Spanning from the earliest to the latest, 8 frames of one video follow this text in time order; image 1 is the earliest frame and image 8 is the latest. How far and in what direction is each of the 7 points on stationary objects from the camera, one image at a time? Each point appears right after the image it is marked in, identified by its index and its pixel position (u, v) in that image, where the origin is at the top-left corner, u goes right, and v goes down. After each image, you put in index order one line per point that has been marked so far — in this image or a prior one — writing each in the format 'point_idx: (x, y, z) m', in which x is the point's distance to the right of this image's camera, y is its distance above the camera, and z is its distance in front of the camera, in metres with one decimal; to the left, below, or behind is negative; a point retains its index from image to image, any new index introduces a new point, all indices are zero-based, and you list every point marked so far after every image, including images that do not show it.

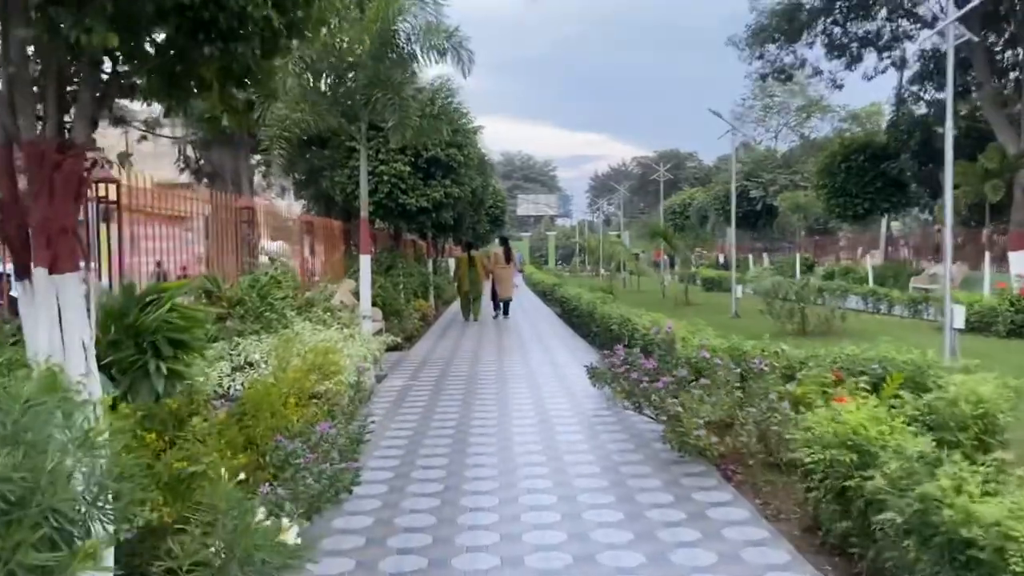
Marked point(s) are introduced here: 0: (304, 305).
0: (-1.9, -0.2, +7.7) m
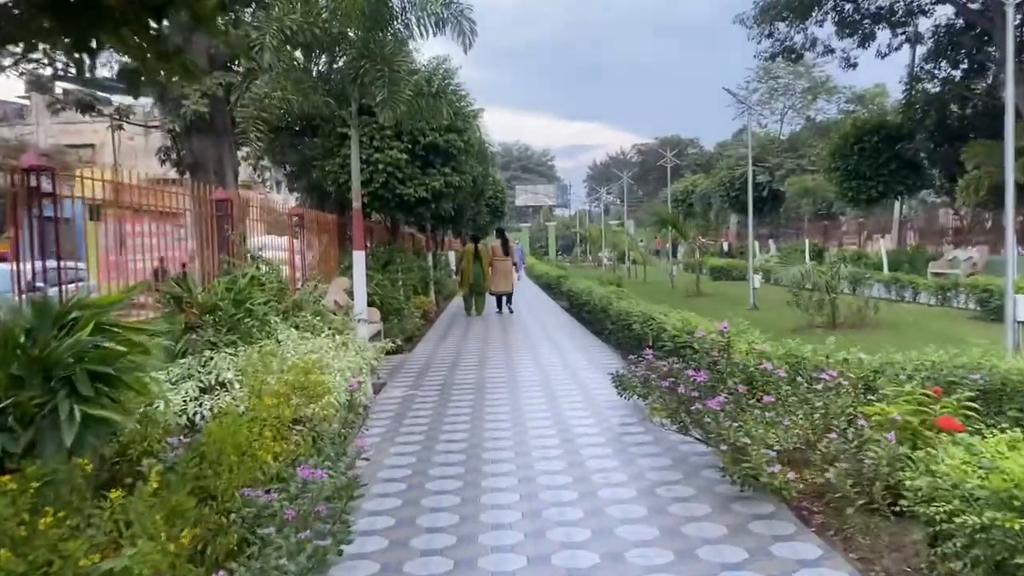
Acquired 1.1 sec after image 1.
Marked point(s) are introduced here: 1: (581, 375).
0: (-1.8, -0.2, +6.8) m
1: (+0.7, -0.9, +8.8) m
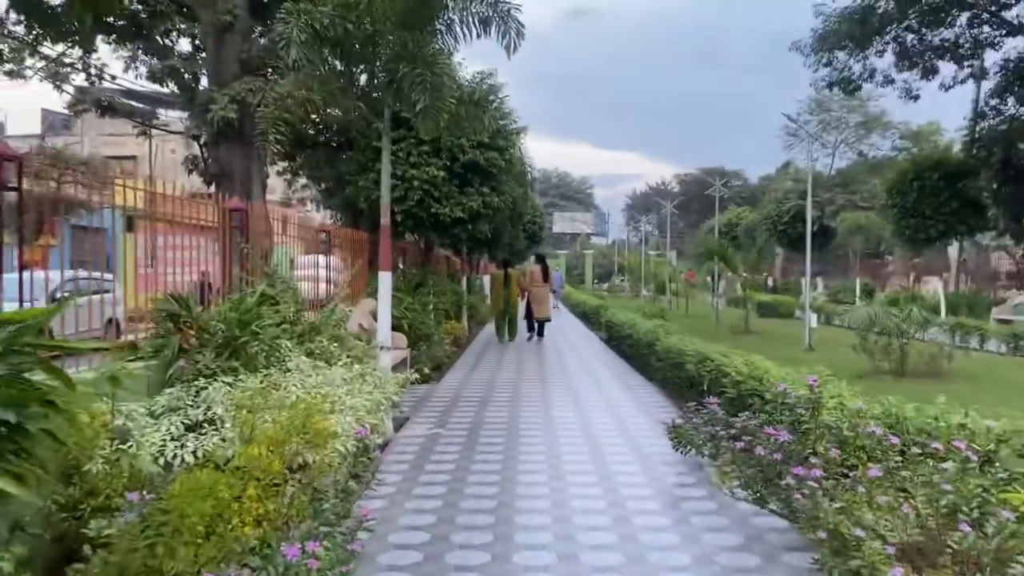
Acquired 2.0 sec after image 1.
0: (-1.5, -0.4, +6.1) m
1: (+1.0, -1.2, +8.0) m
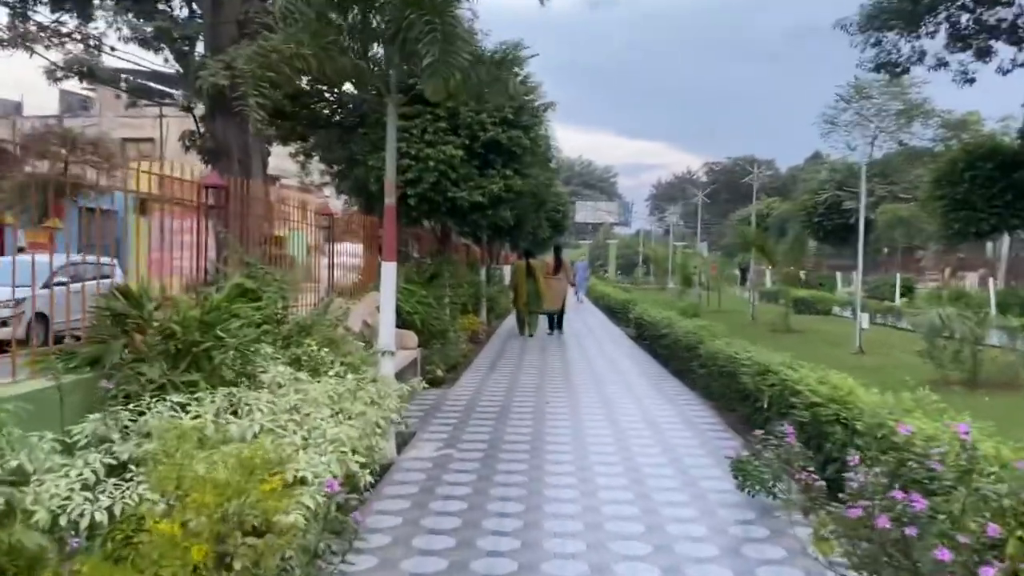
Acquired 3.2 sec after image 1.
0: (-1.3, -0.3, +5.2) m
1: (+1.2, -1.2, +7.0) m
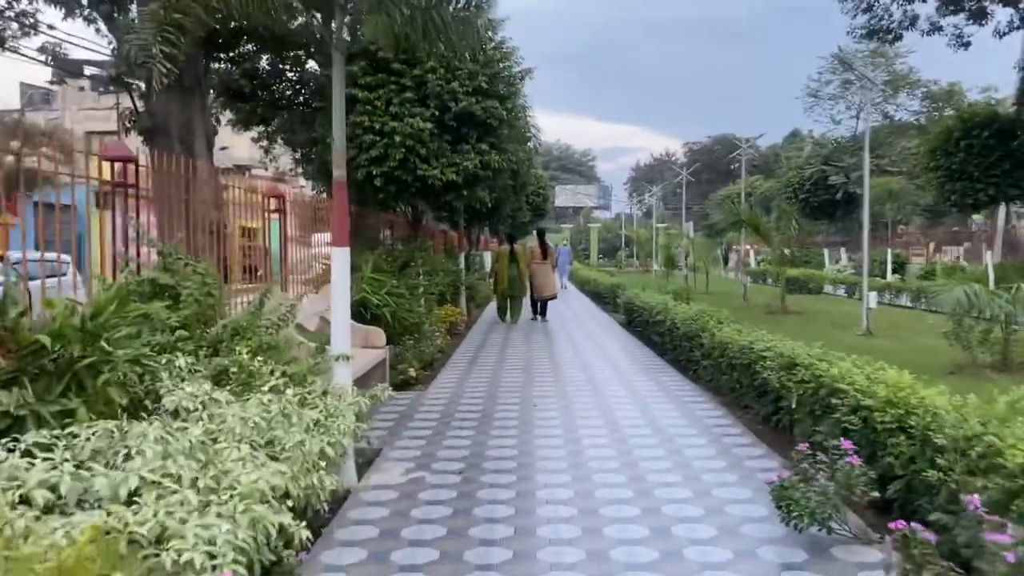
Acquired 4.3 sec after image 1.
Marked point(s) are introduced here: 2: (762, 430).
0: (-1.4, -0.3, +4.2) m
1: (+1.1, -1.0, +6.1) m
2: (+1.7, -0.9, +5.7) m
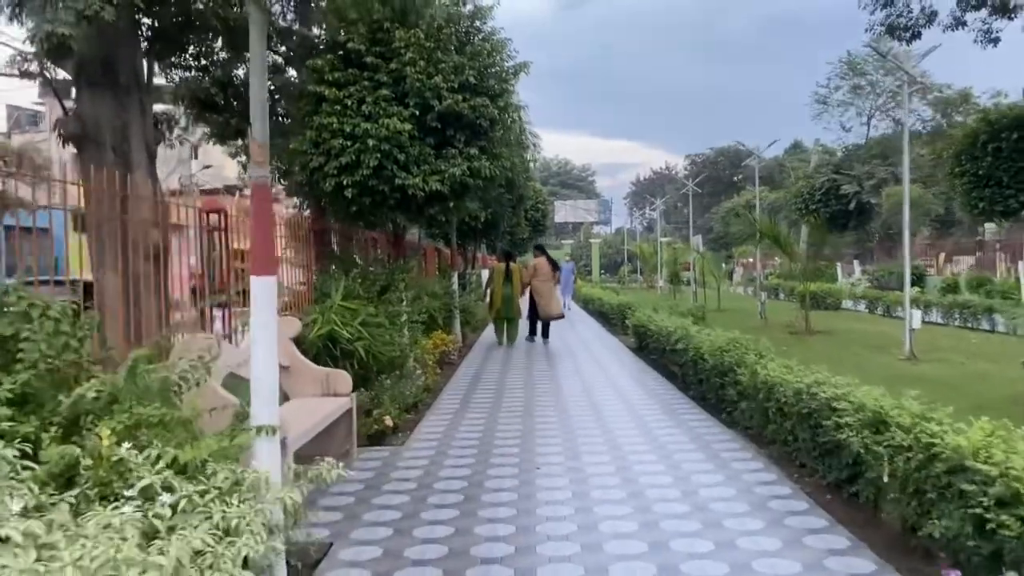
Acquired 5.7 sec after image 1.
0: (-1.5, -0.5, +2.9) m
1: (+1.1, -1.2, +4.8) m
2: (+1.6, -1.1, +4.4) m
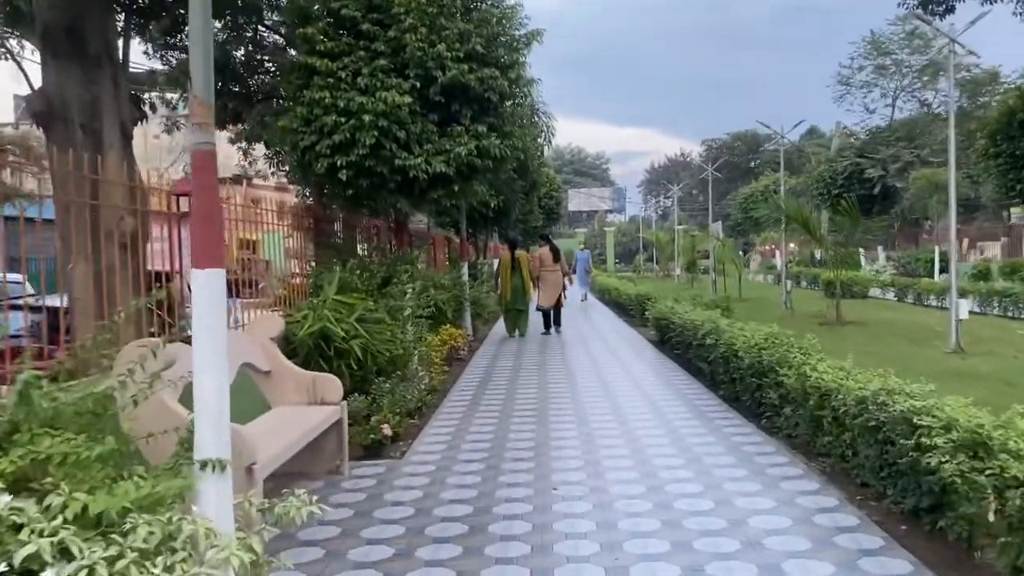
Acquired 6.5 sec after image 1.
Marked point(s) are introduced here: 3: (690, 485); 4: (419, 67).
0: (-1.4, -0.5, +2.2) m
1: (+1.1, -1.2, +4.1) m
2: (+1.7, -1.0, +3.7) m
3: (+1.0, -1.1, +4.6) m
4: (-0.7, +1.7, +6.8) m
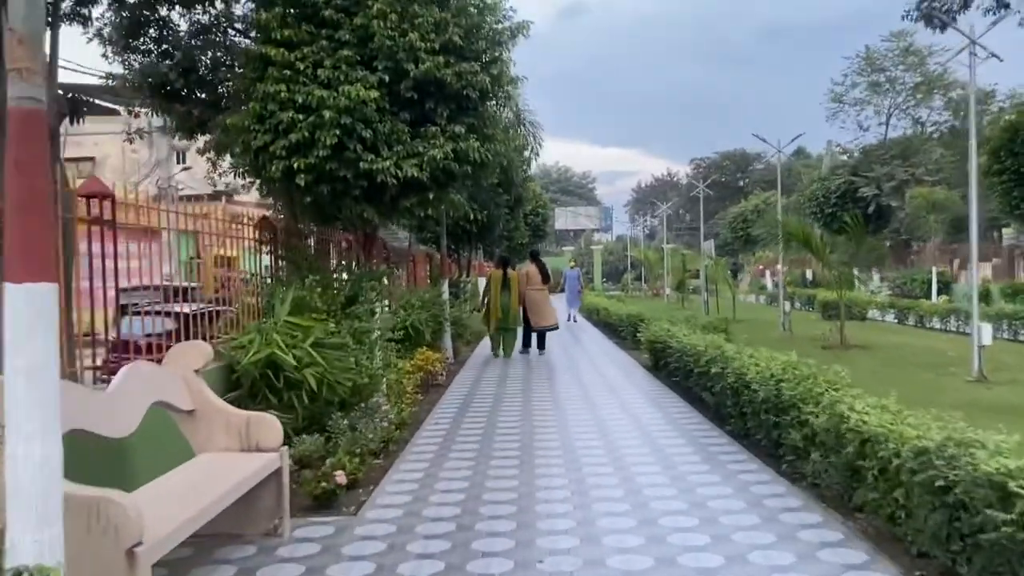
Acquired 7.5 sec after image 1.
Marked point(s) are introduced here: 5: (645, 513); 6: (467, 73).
0: (-1.5, -0.5, +1.4) m
1: (+1.0, -1.3, +3.2) m
2: (+1.6, -1.1, +2.9) m
3: (+0.9, -1.2, +3.8) m
4: (-0.9, +1.6, +6.0) m
5: (+0.7, -1.2, +4.3) m
6: (-0.3, +1.6, +6.4) m
